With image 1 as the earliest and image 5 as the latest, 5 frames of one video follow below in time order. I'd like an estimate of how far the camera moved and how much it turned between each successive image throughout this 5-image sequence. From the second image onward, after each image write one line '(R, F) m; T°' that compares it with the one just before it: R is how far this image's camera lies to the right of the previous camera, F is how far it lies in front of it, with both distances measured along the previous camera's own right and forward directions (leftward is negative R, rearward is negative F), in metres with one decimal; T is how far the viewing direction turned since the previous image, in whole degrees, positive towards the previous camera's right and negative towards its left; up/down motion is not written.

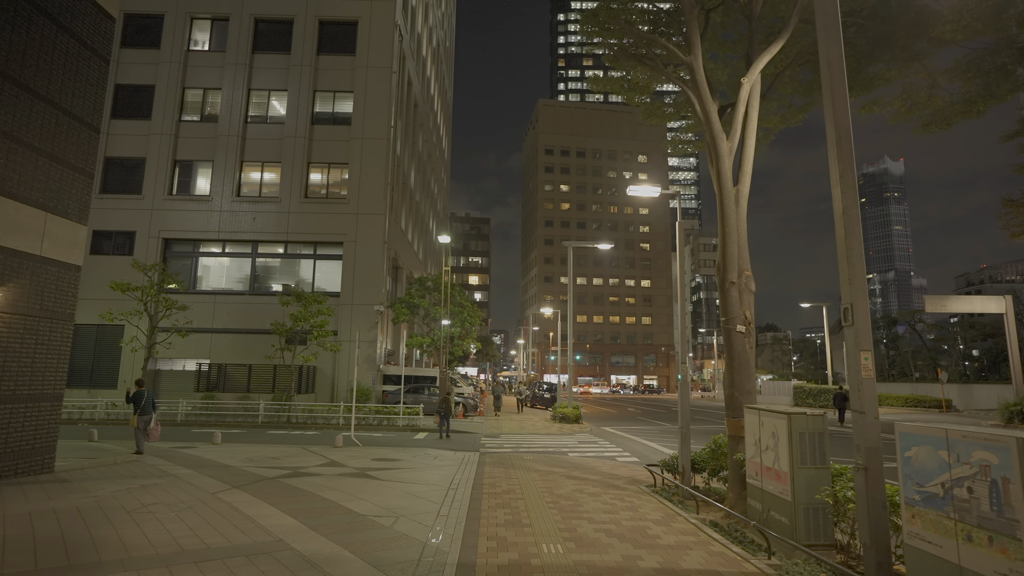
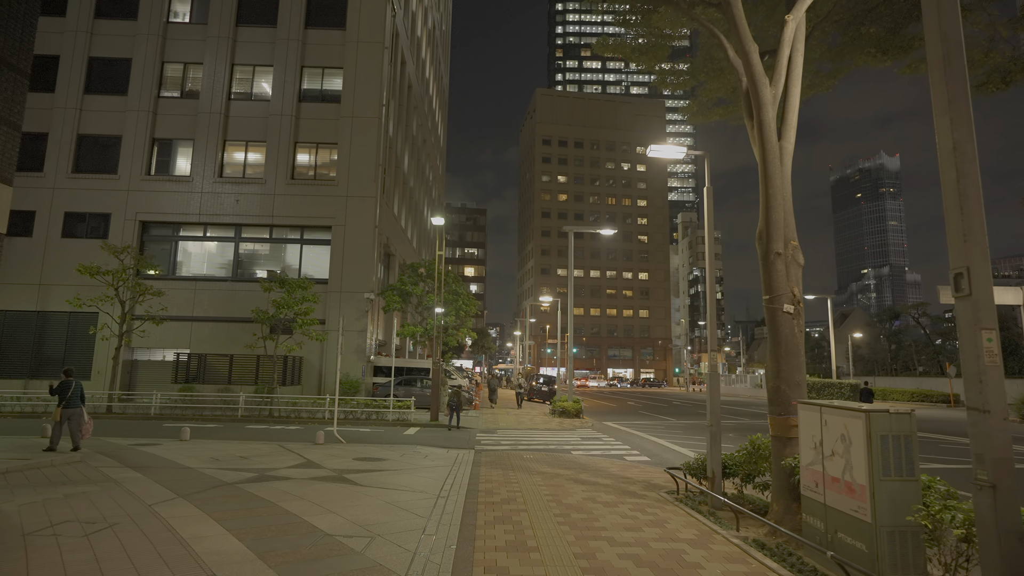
(-0.1, +1.4) m; 0°
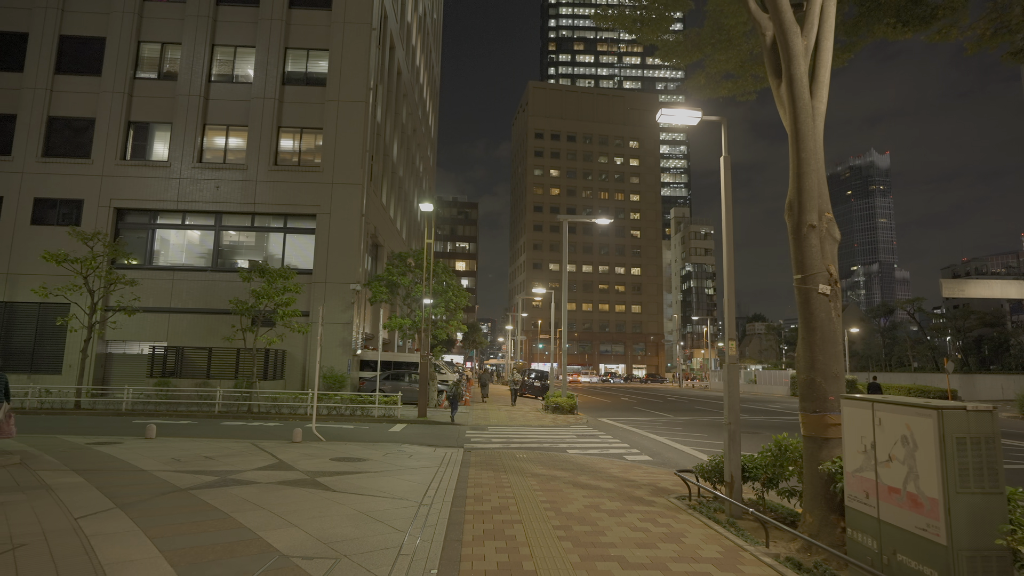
(0.0, +1.0) m; +1°
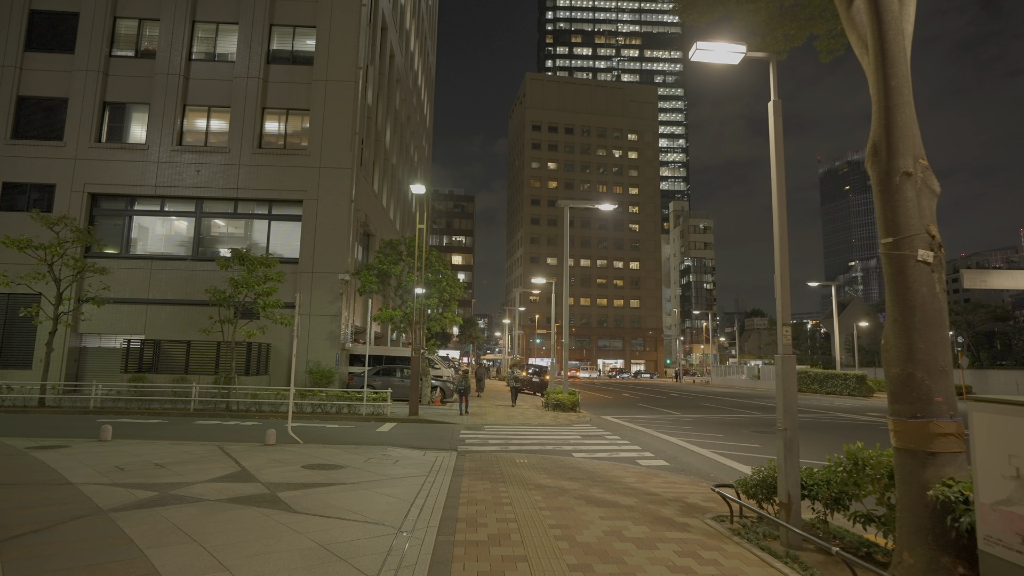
(0.0, +1.4) m; 0°
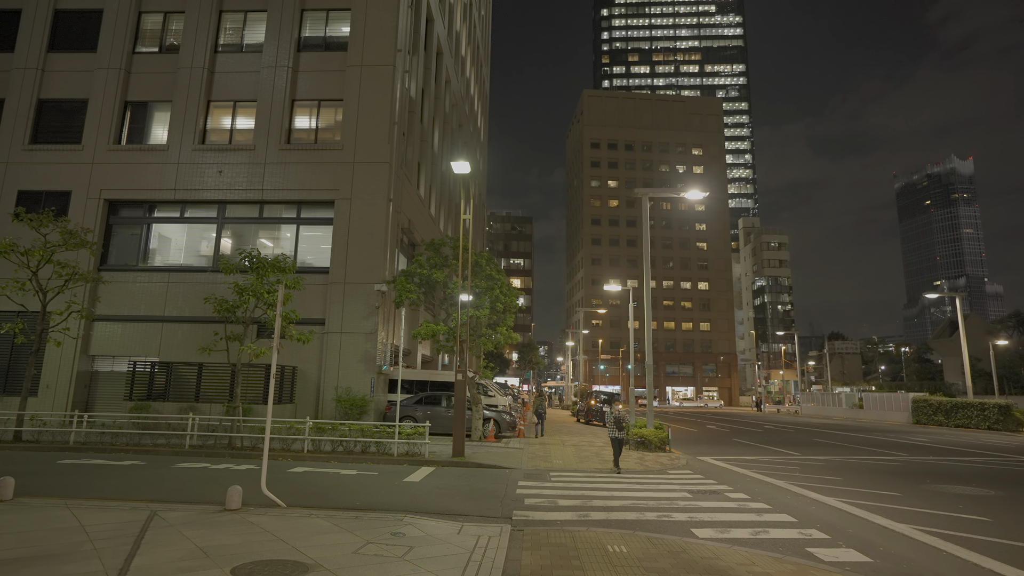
(-0.3, +4.3) m; -6°
